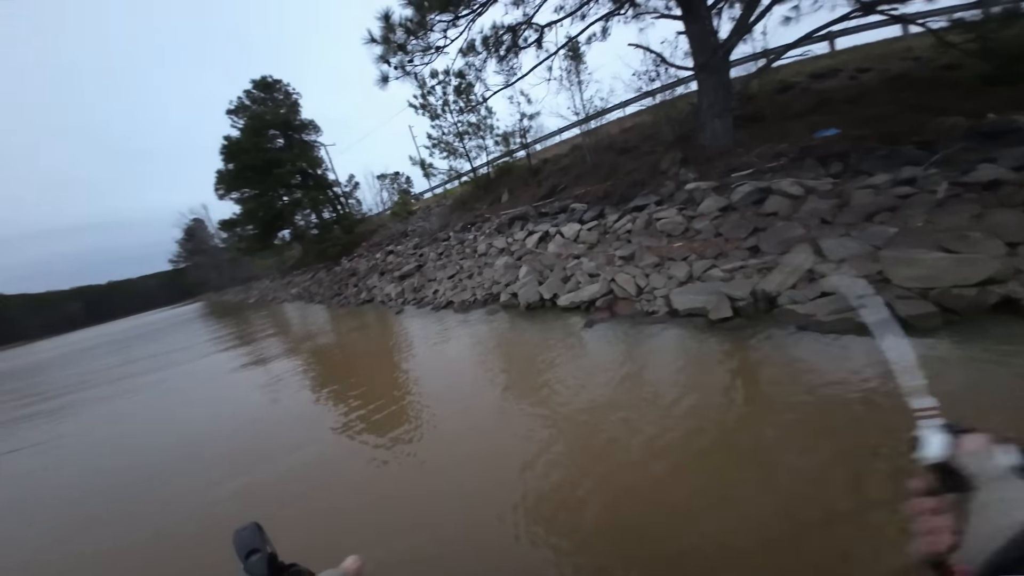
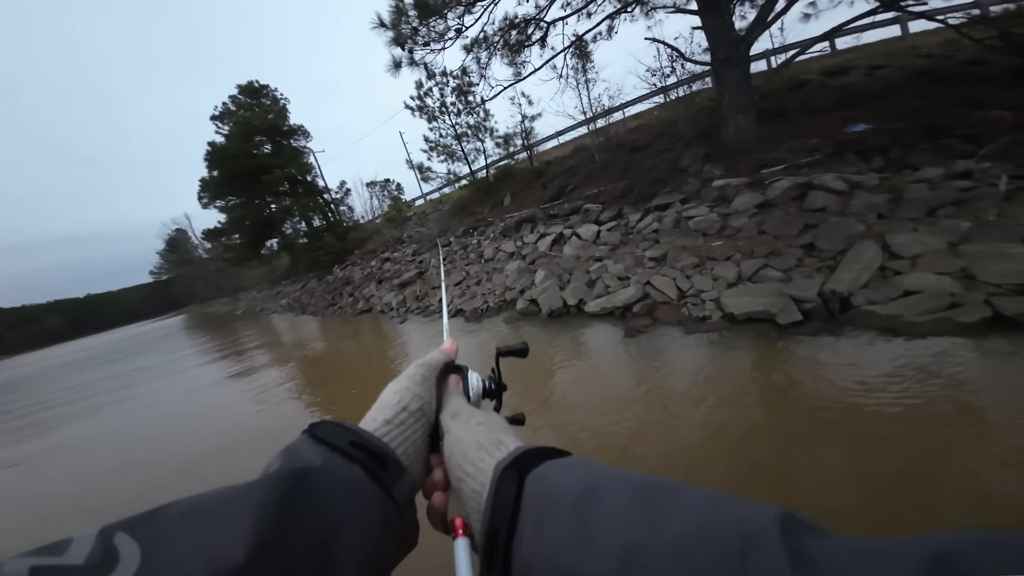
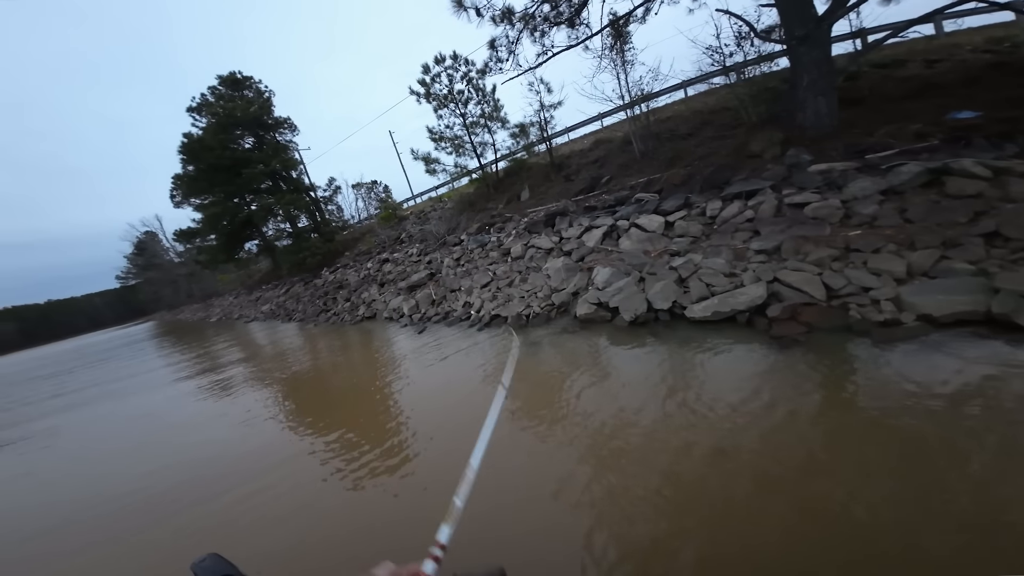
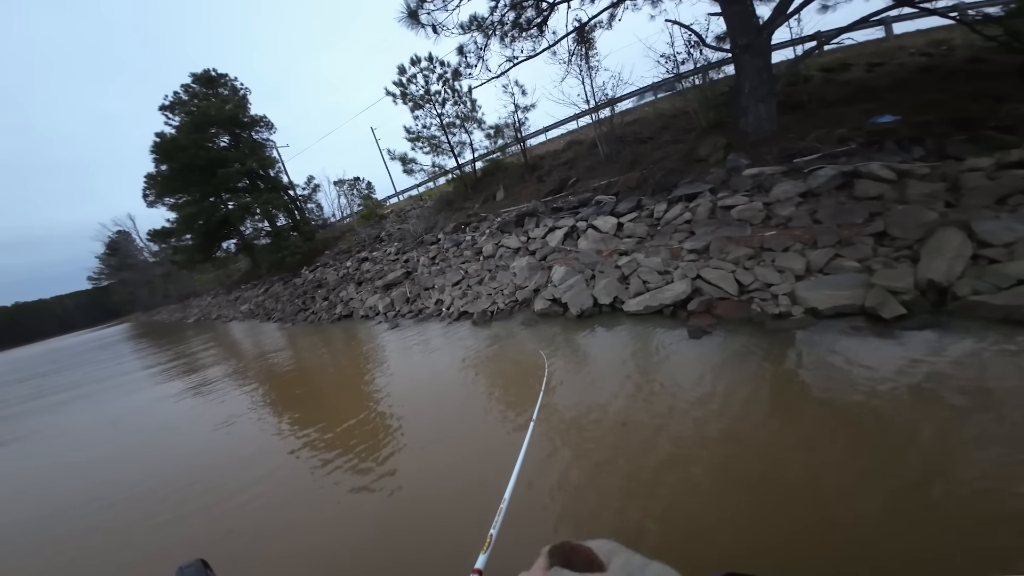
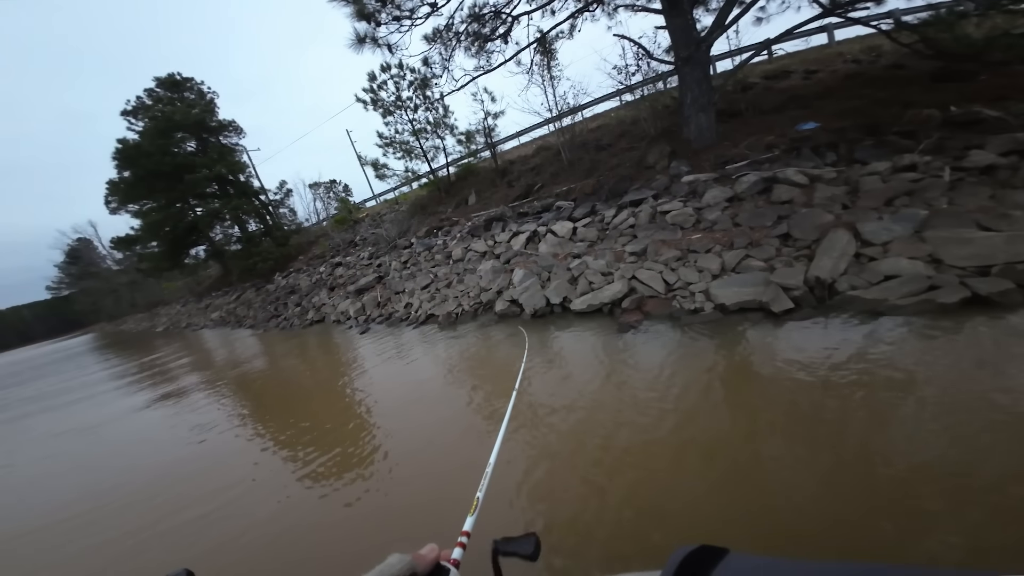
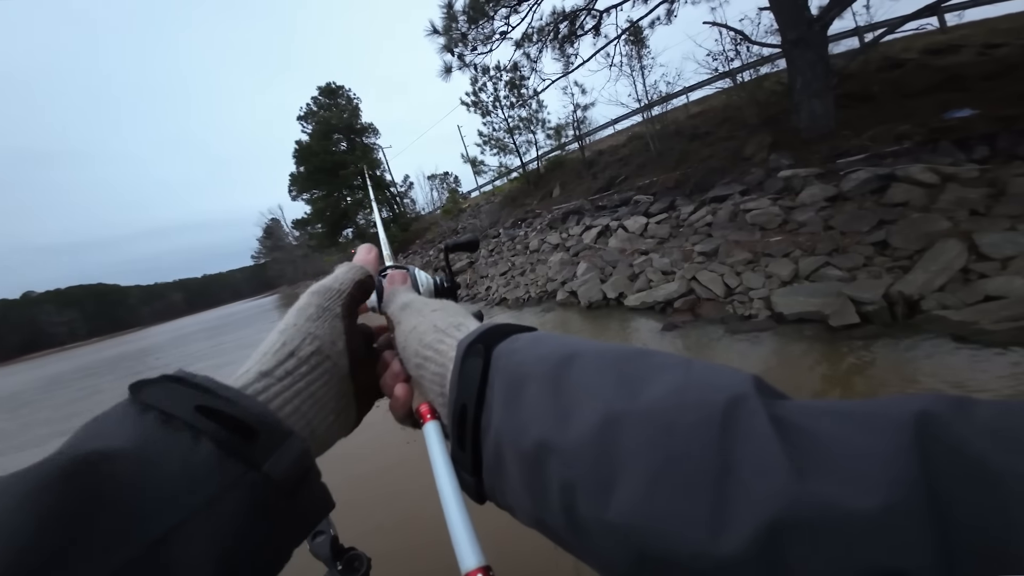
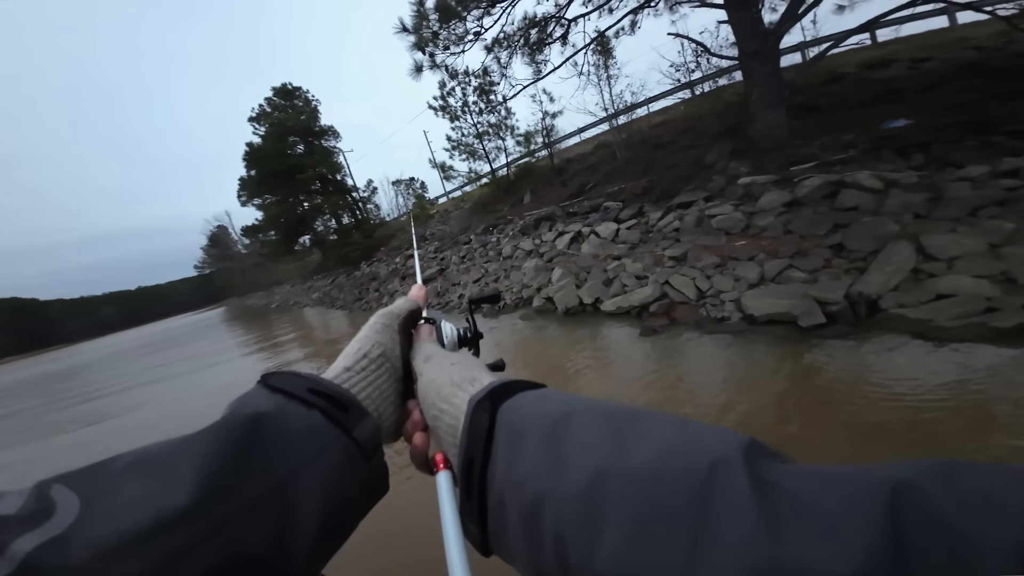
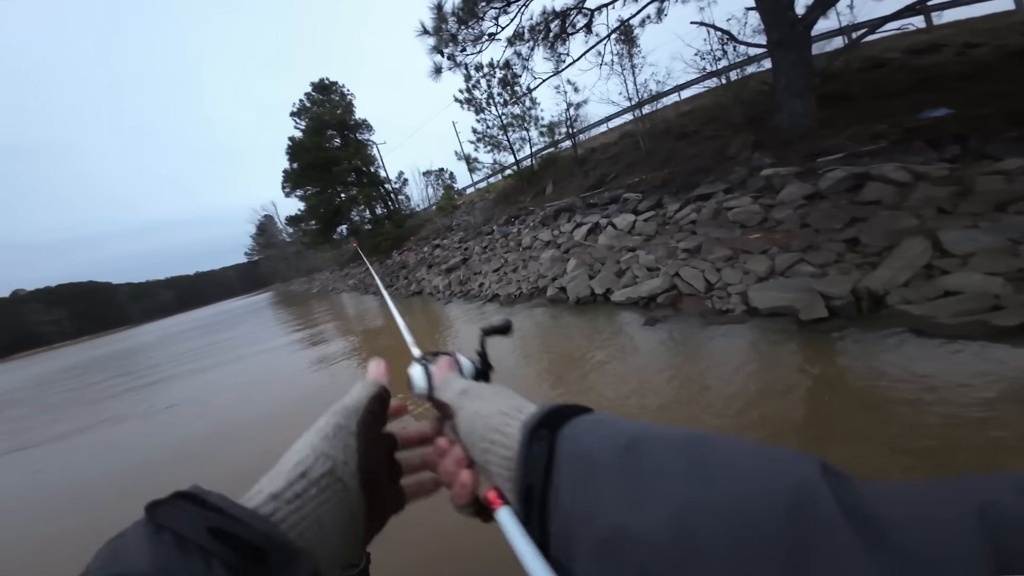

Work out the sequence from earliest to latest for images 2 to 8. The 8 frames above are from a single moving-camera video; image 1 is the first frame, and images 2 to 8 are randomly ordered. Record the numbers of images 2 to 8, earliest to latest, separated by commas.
8, 6, 7, 2, 5, 4, 3
